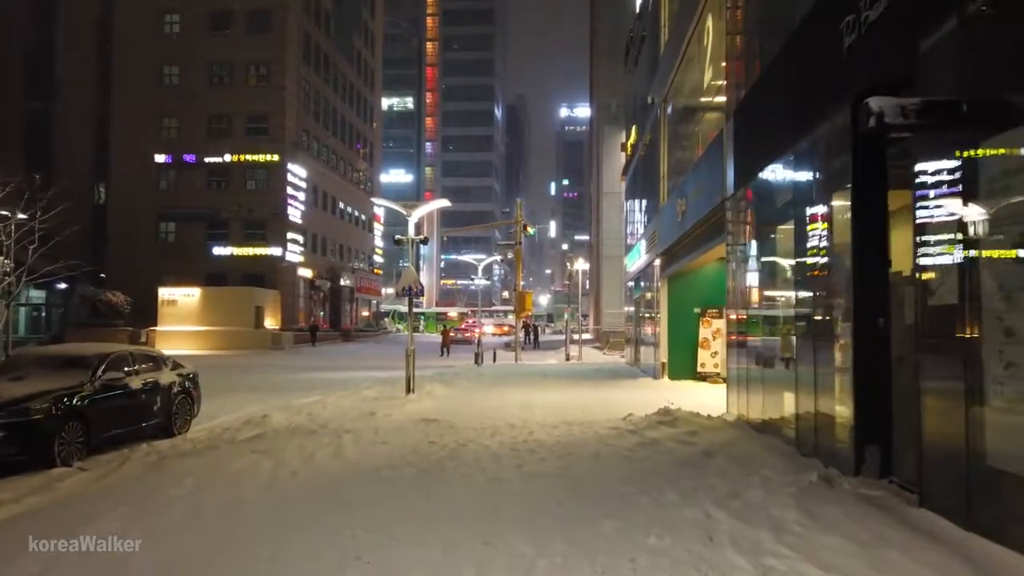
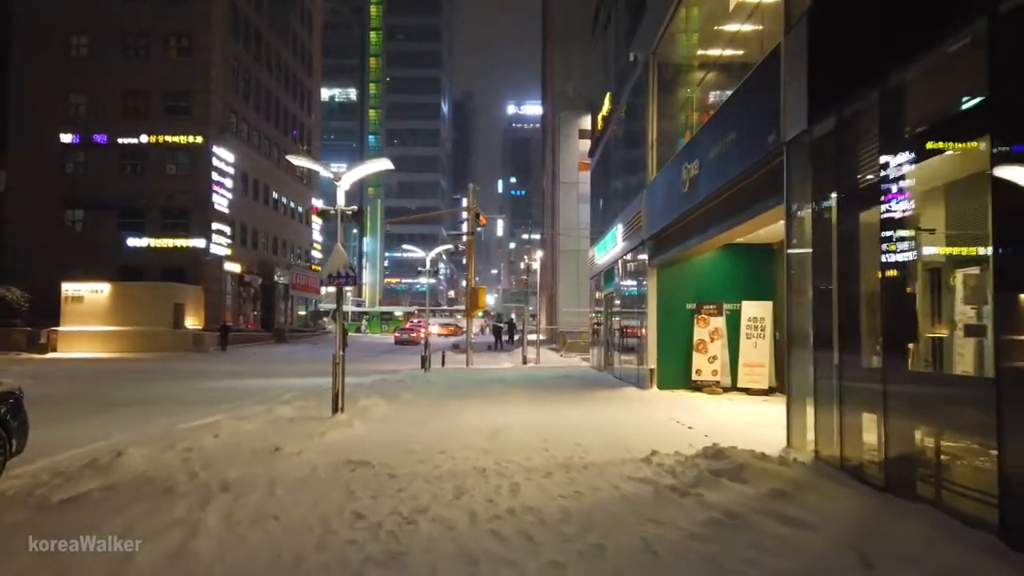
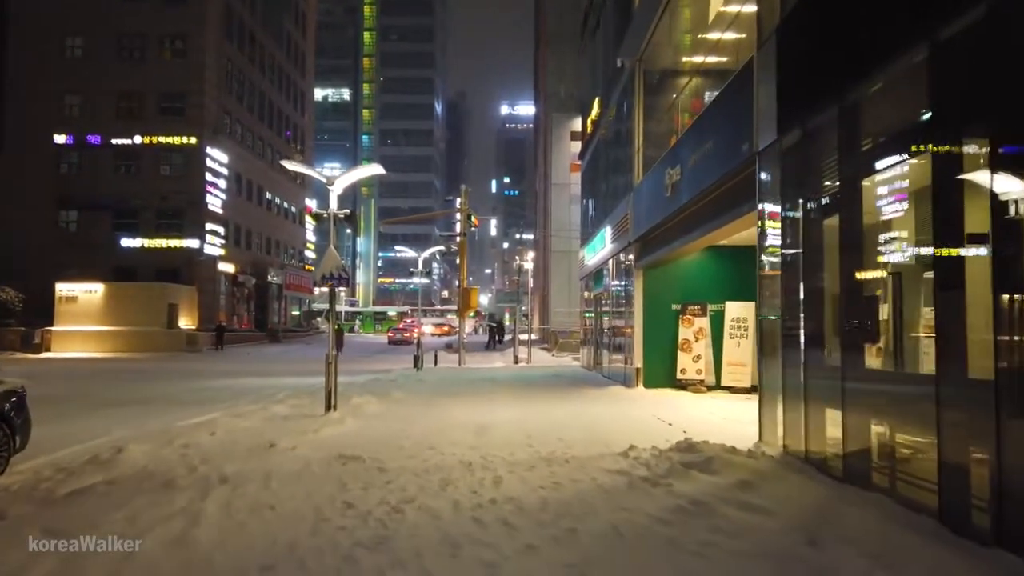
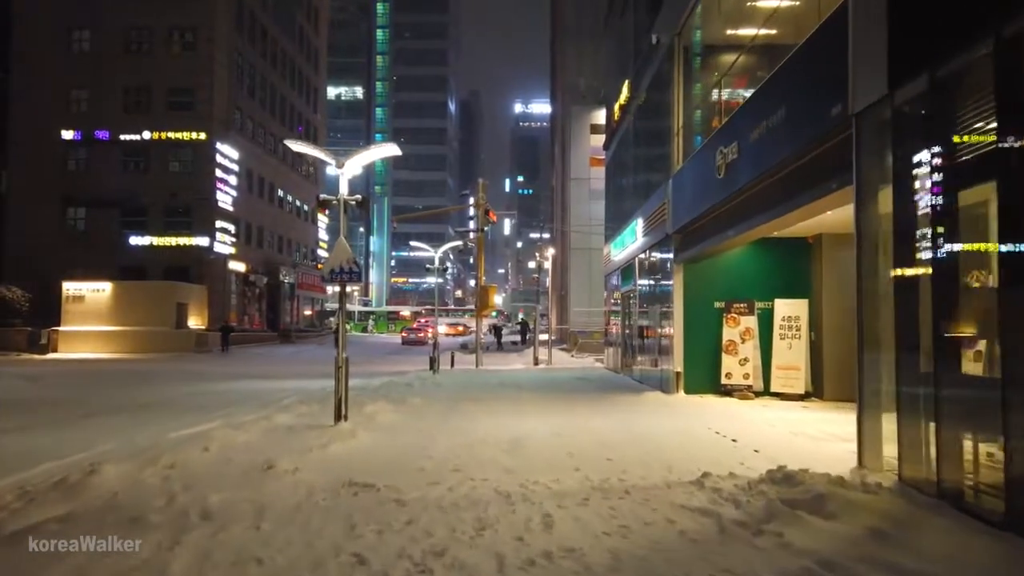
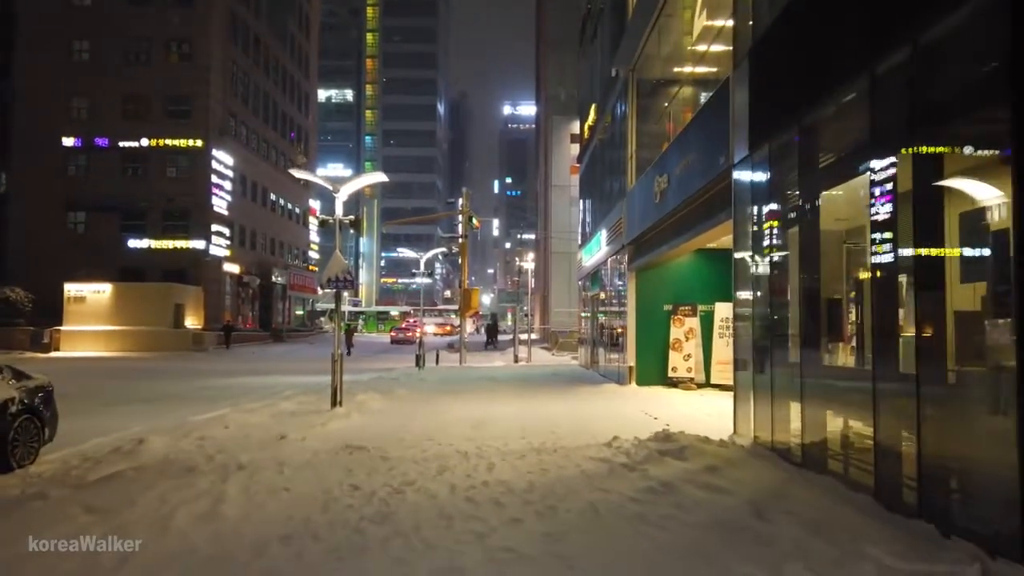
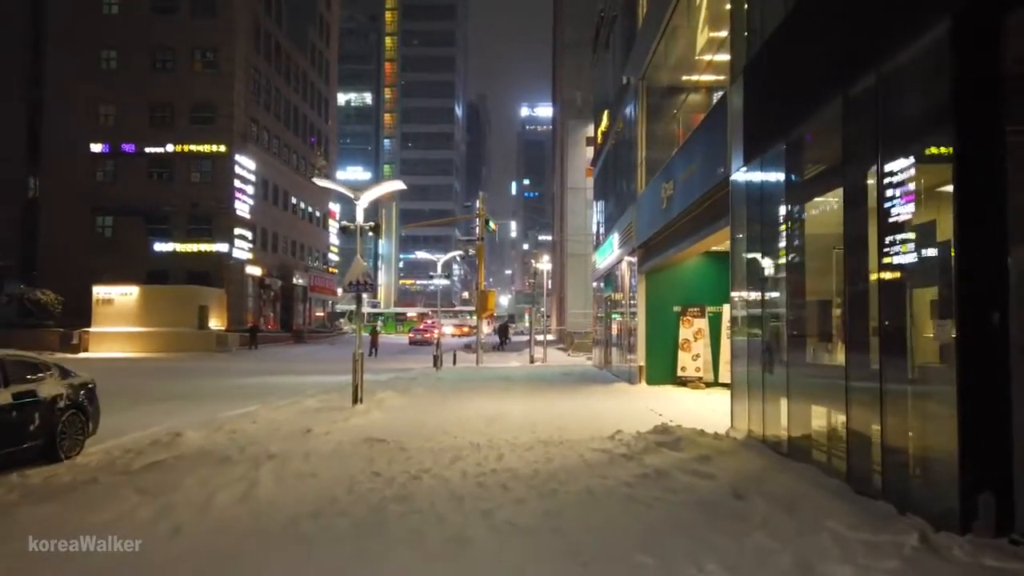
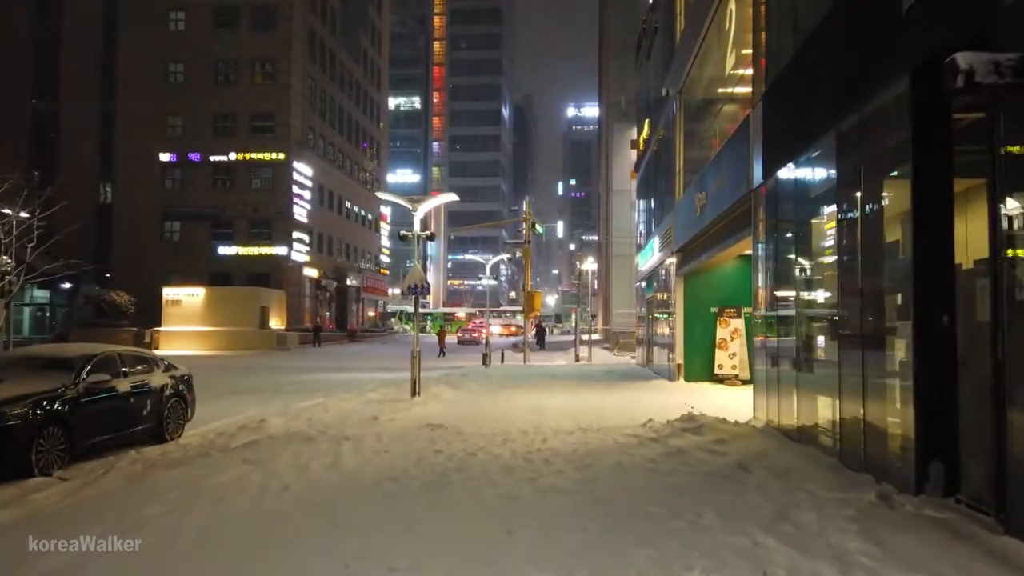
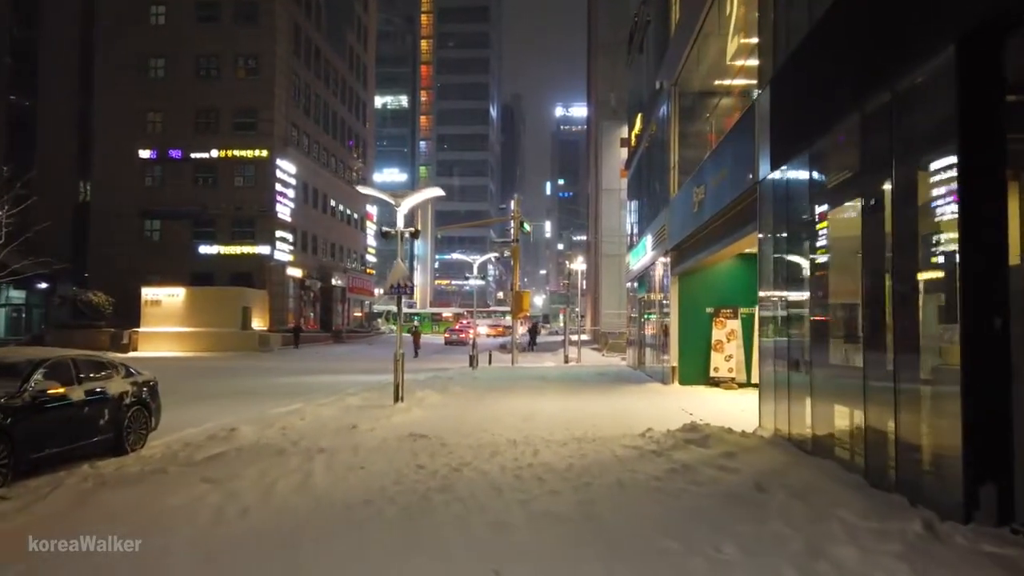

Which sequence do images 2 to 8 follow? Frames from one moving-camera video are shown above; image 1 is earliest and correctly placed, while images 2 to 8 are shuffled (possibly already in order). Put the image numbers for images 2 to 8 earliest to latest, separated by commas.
7, 8, 6, 5, 3, 2, 4
